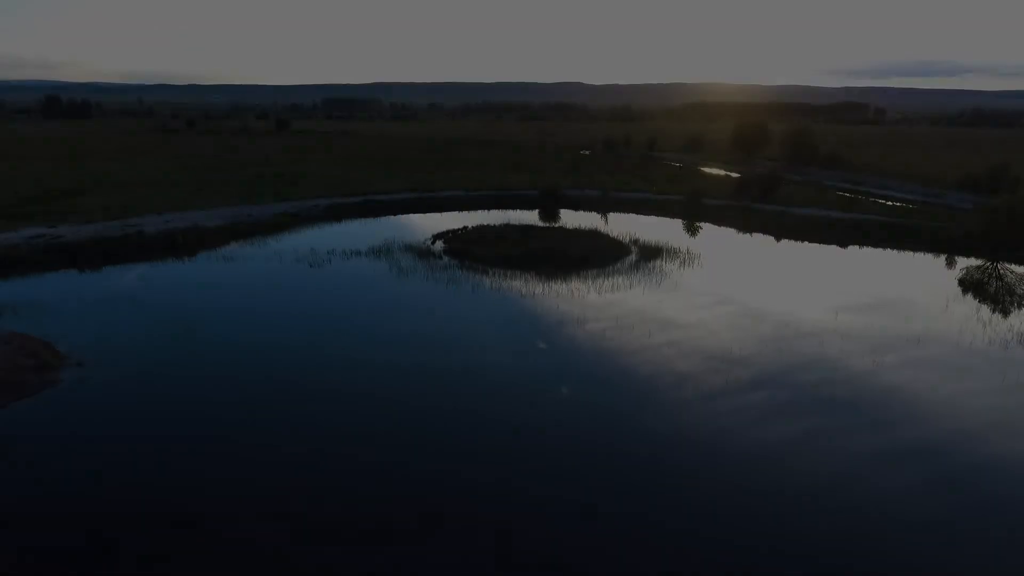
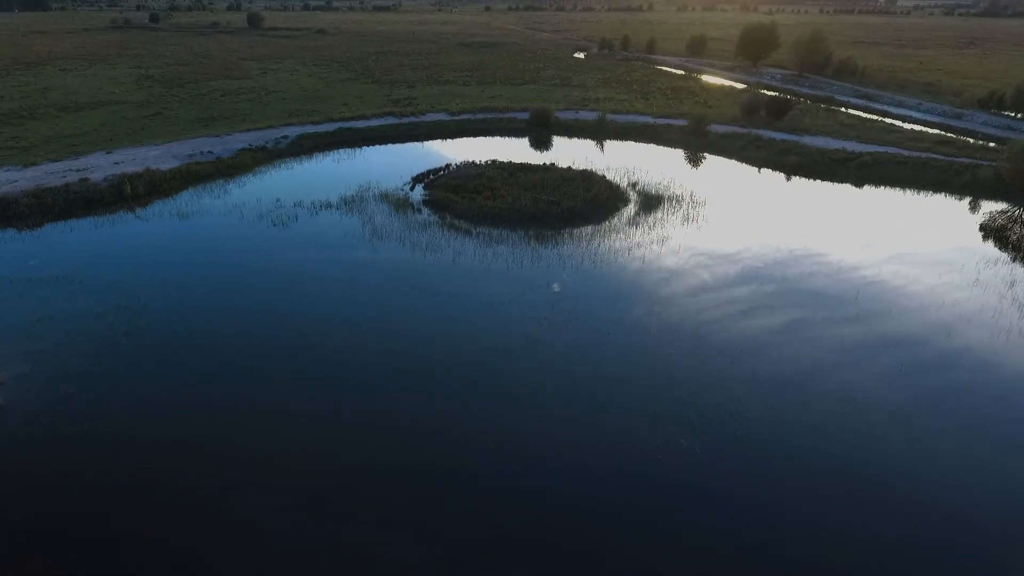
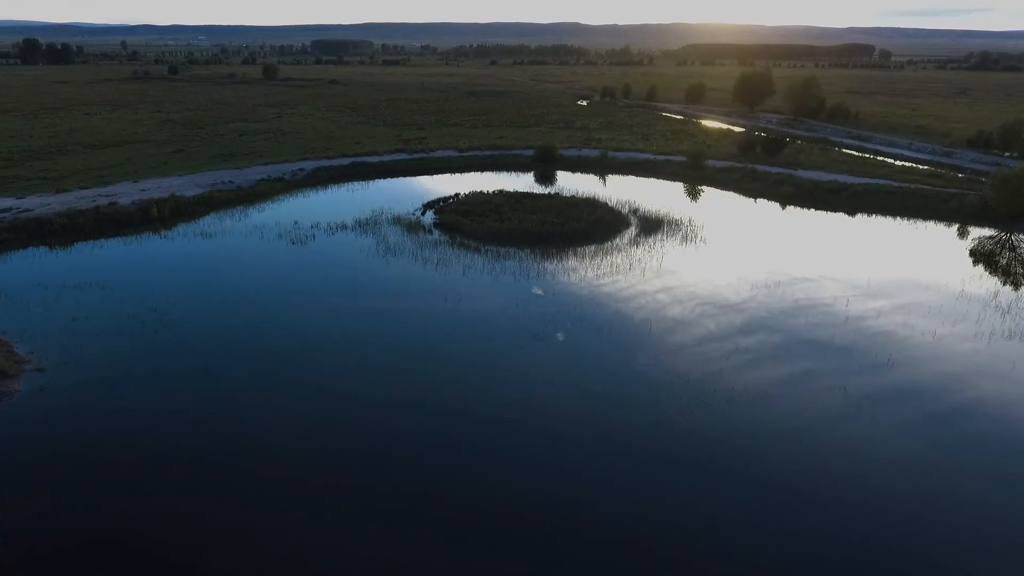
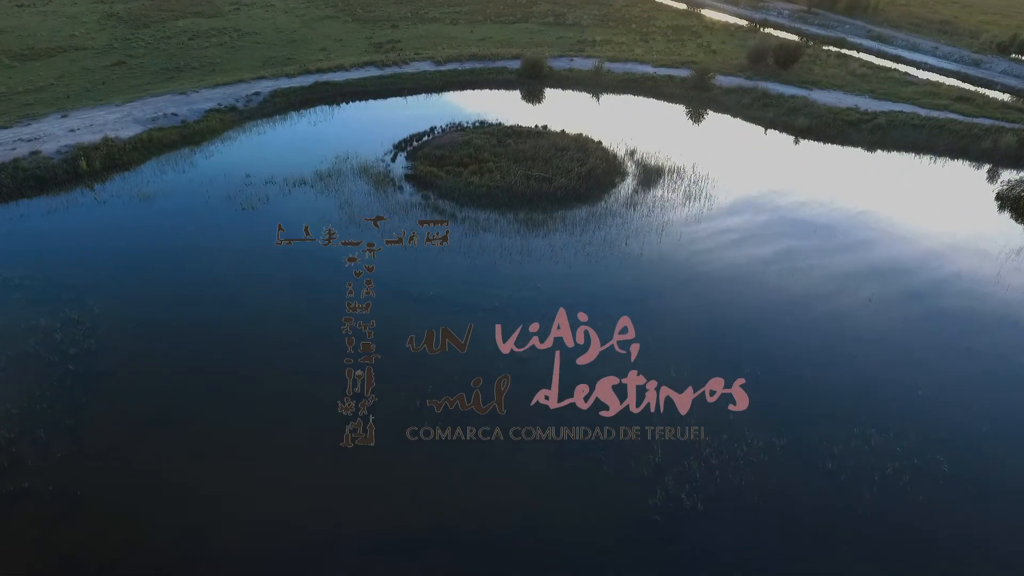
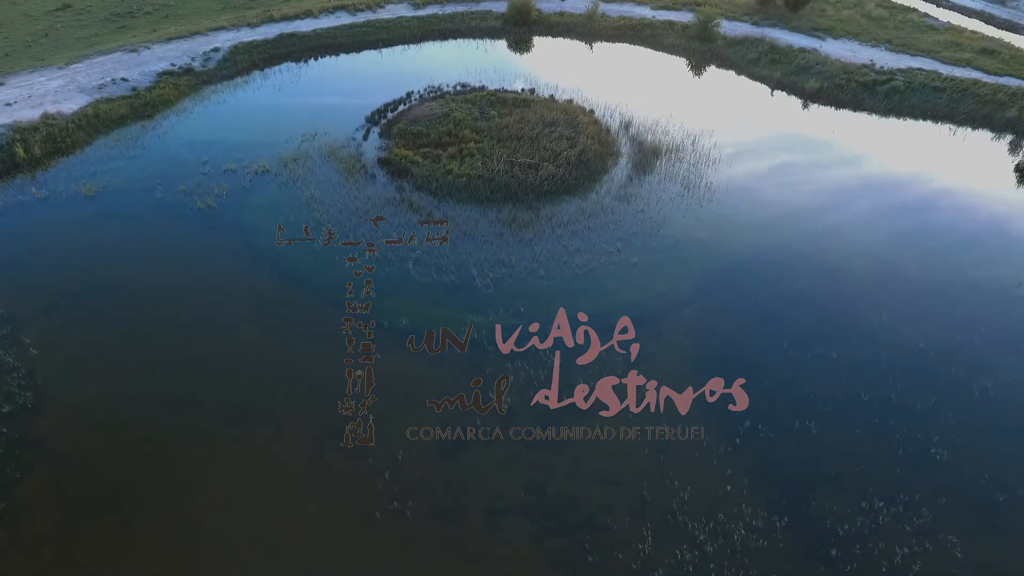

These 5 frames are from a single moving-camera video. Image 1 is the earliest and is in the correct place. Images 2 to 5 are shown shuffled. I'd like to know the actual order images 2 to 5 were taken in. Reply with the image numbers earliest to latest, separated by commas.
3, 2, 4, 5
